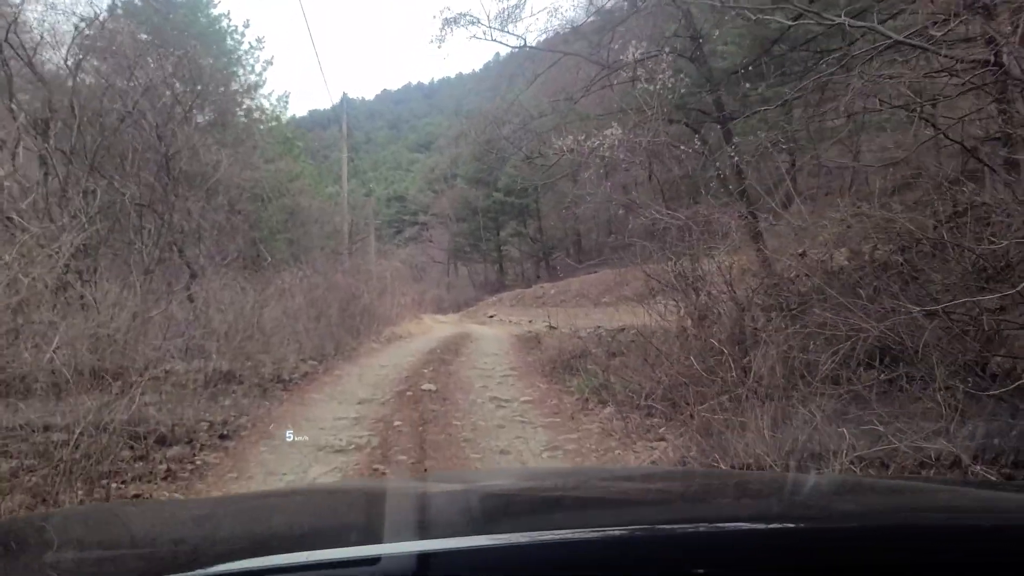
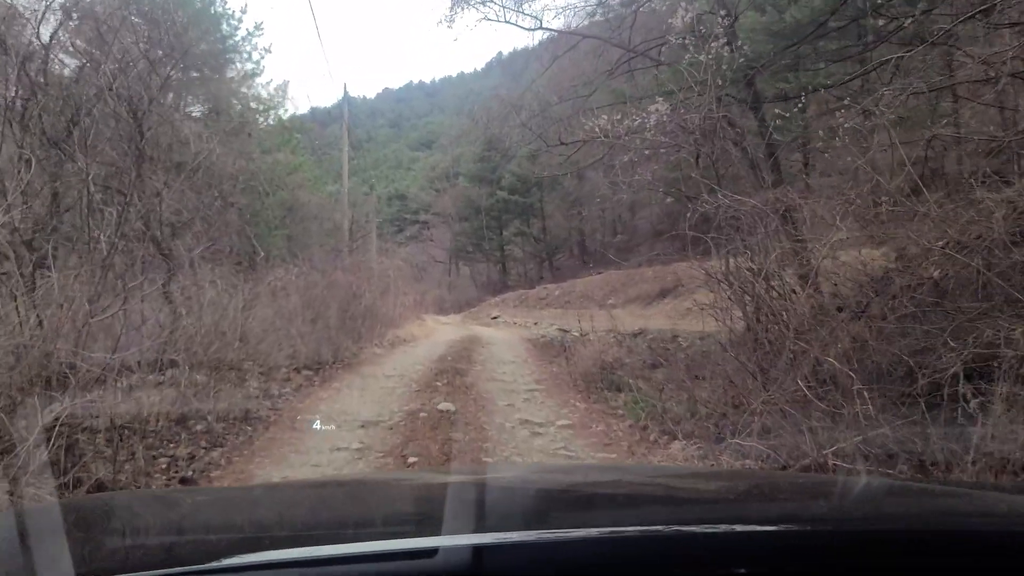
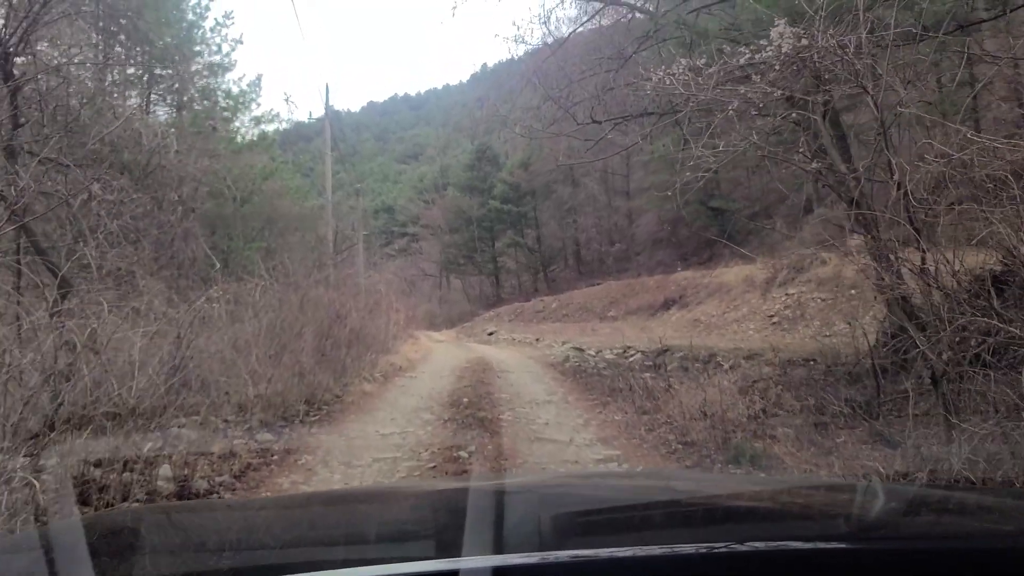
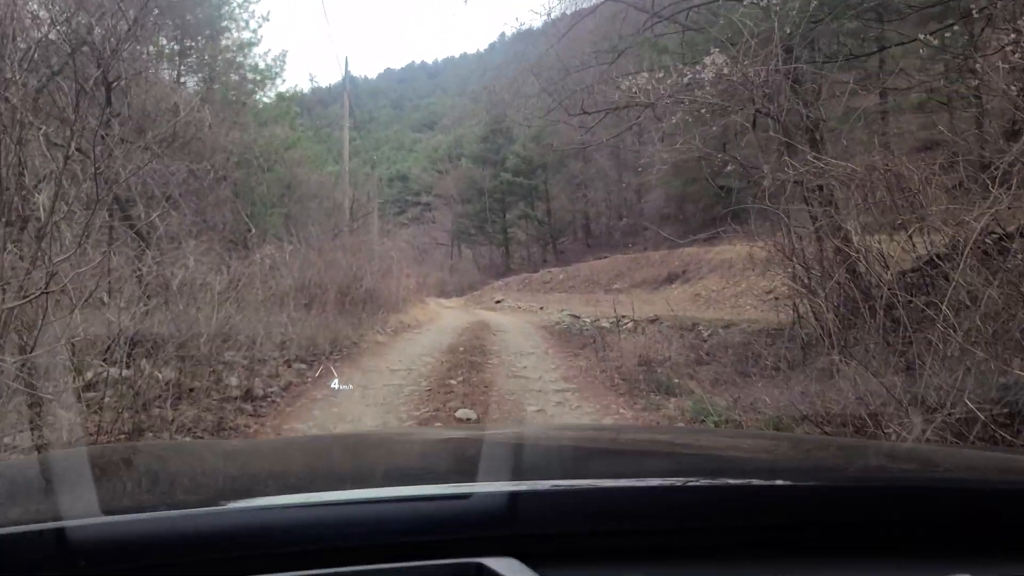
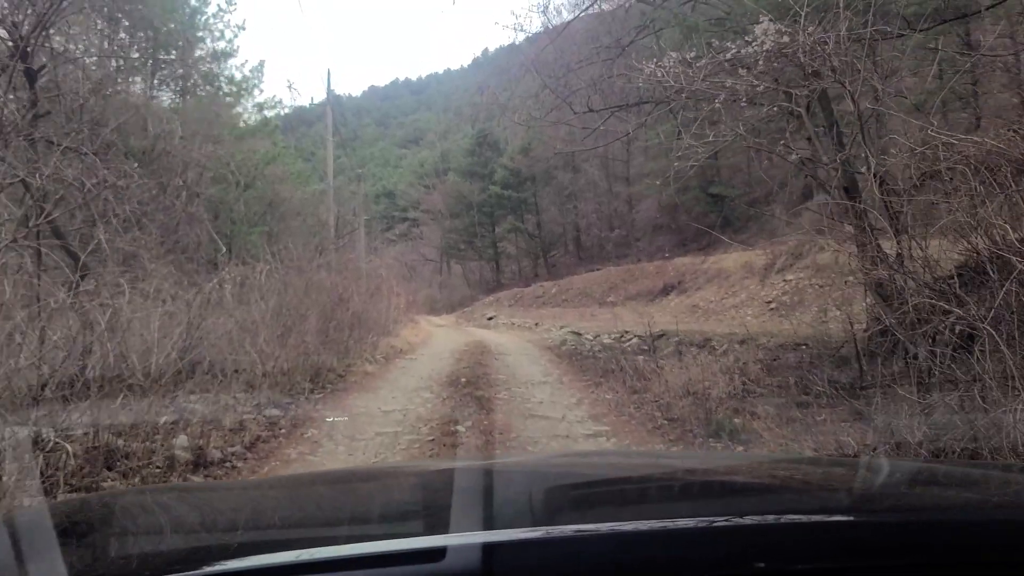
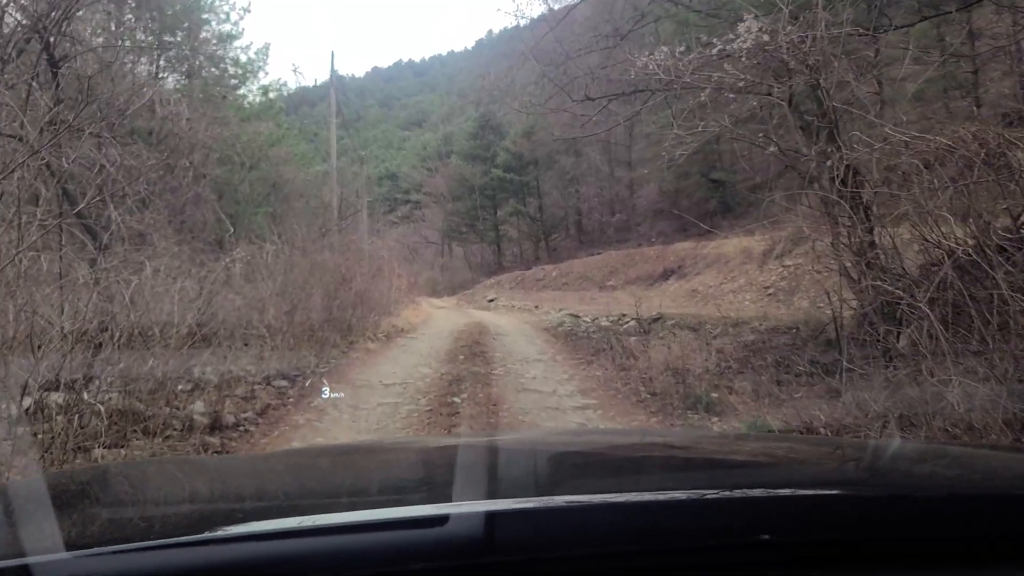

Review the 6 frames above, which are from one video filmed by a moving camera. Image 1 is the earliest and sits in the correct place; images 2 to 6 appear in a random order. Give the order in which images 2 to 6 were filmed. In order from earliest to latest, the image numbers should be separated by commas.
2, 4, 6, 5, 3
